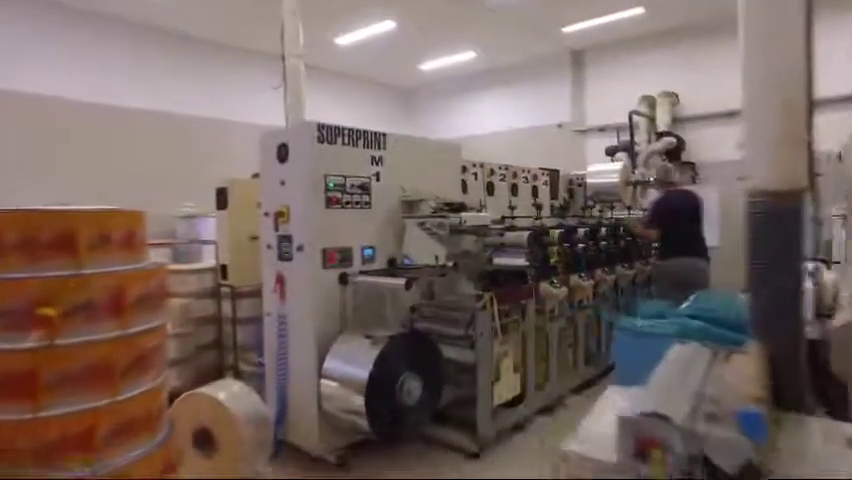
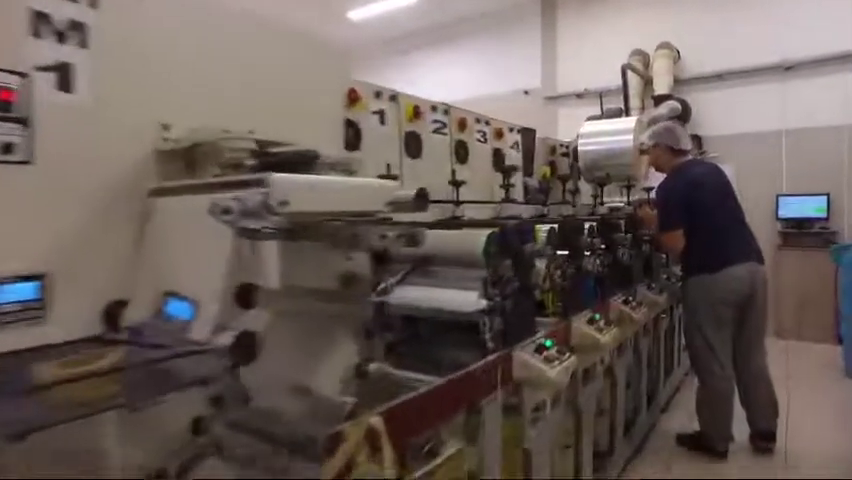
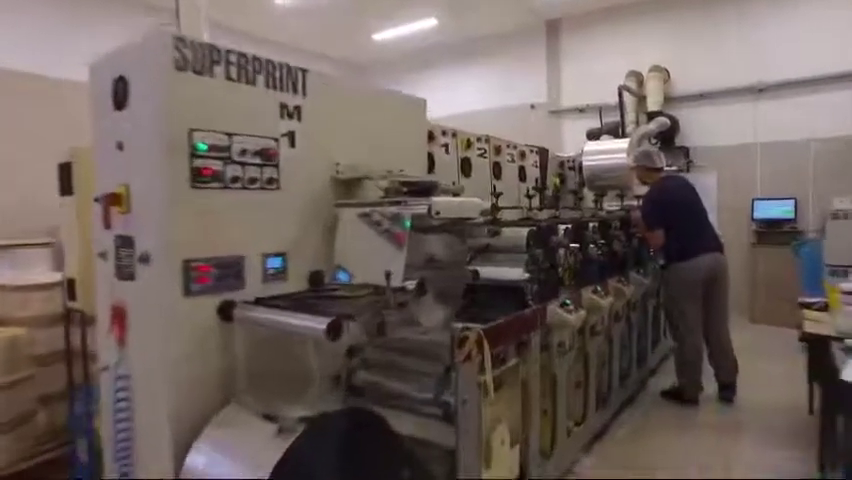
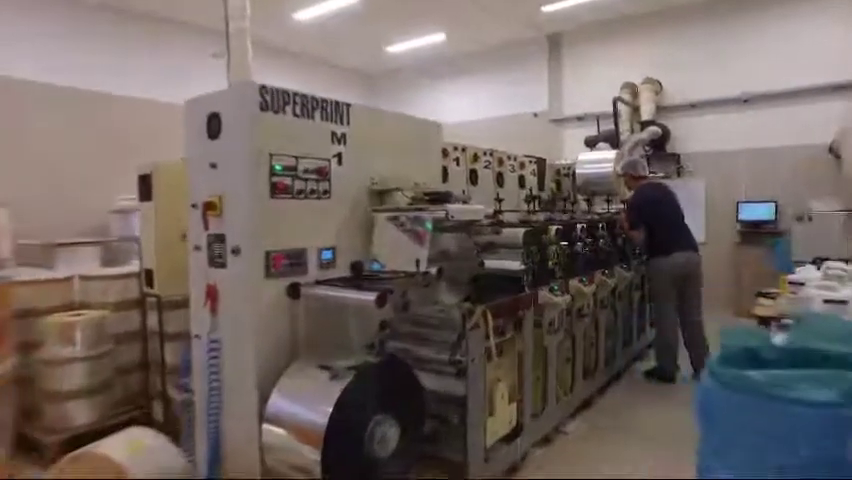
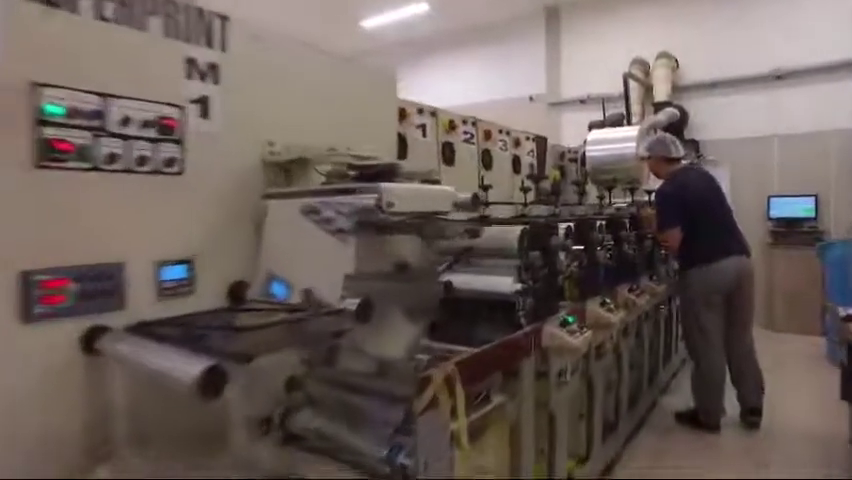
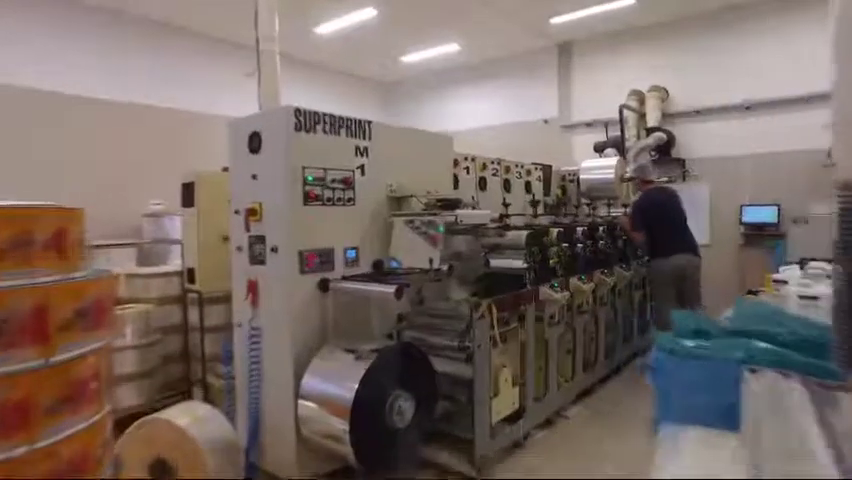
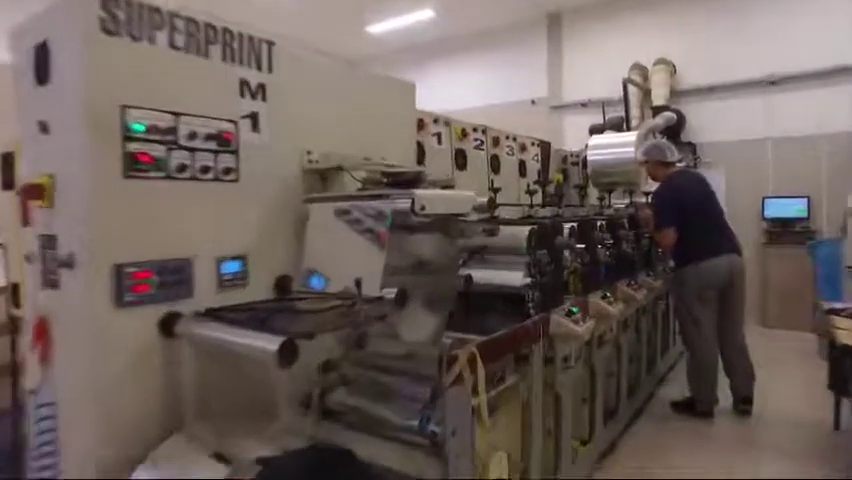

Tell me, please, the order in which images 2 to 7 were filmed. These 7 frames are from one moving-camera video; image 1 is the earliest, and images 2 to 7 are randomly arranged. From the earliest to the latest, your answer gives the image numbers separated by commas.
6, 4, 3, 7, 5, 2
